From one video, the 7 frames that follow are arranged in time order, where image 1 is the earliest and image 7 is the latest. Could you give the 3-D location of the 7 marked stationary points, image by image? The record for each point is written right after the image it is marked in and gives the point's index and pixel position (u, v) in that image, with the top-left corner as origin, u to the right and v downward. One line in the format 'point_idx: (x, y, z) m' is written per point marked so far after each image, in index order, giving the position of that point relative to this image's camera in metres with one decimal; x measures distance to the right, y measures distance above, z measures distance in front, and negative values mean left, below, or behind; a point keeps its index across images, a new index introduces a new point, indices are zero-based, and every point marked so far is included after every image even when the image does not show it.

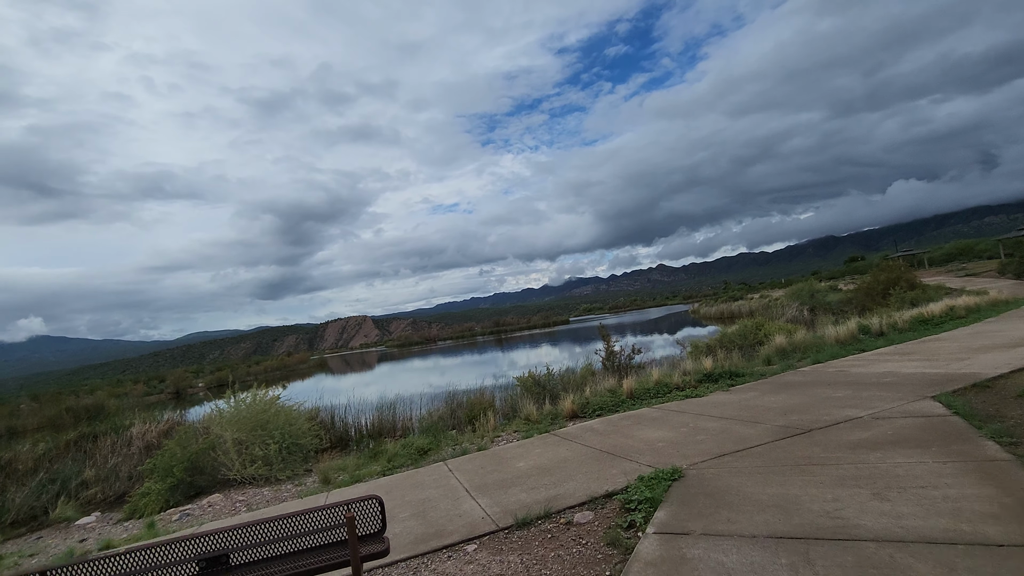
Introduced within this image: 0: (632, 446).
0: (+1.5, -1.9, +6.3) m
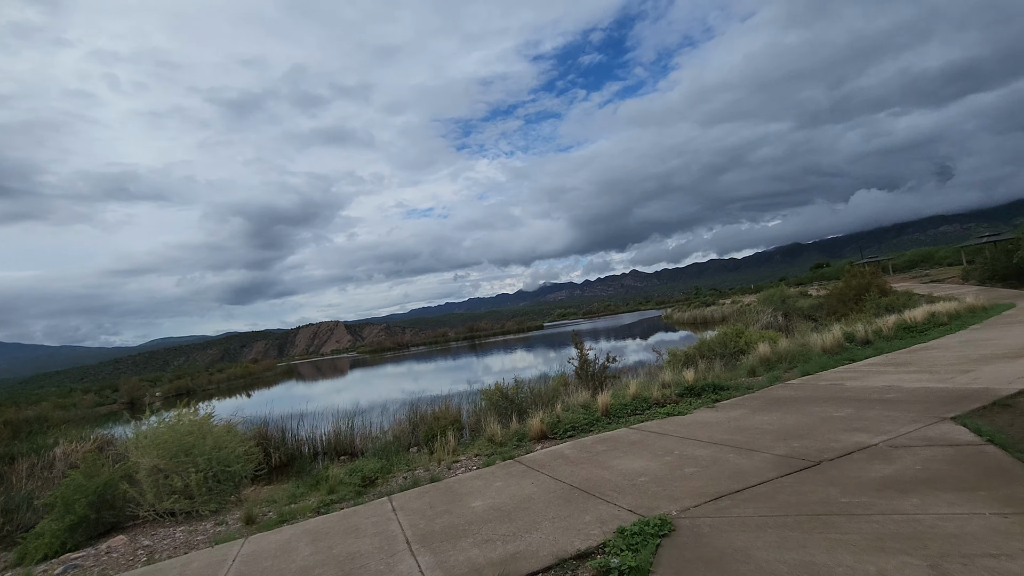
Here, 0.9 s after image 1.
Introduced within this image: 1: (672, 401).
0: (+1.0, -2.0, +5.3) m
1: (+2.8, -2.0, +9.1) m
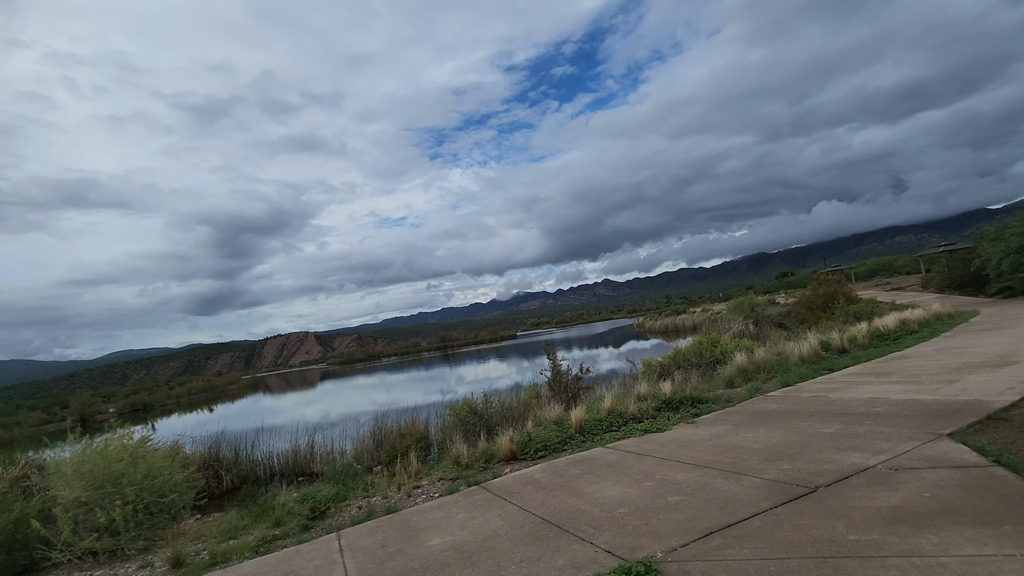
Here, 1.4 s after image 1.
0: (+0.7, -2.0, +4.7) m
1: (+2.3, -2.1, +8.6) m
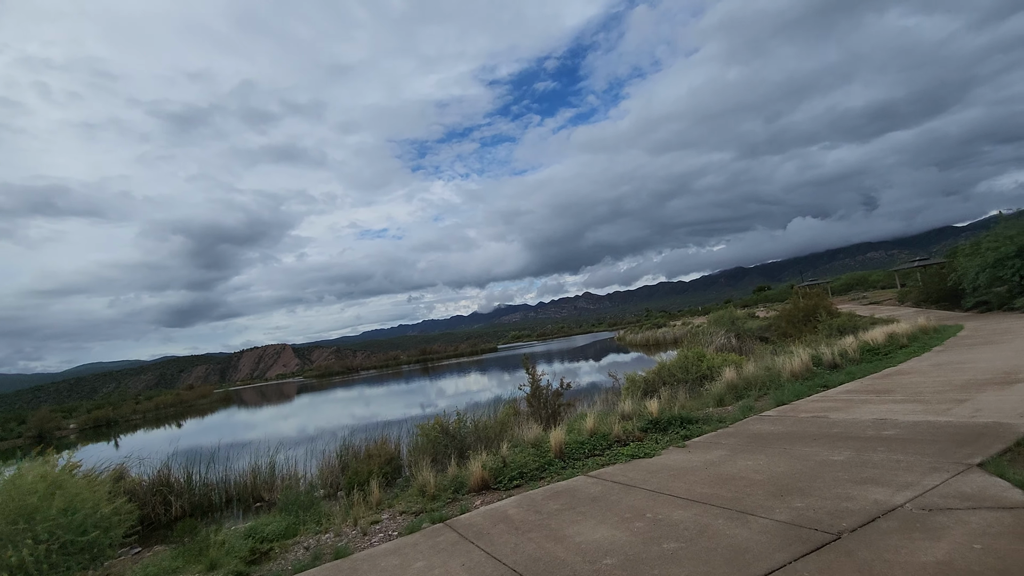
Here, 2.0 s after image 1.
0: (+0.4, -2.1, +3.9) m
1: (+1.9, -2.3, +7.8) m
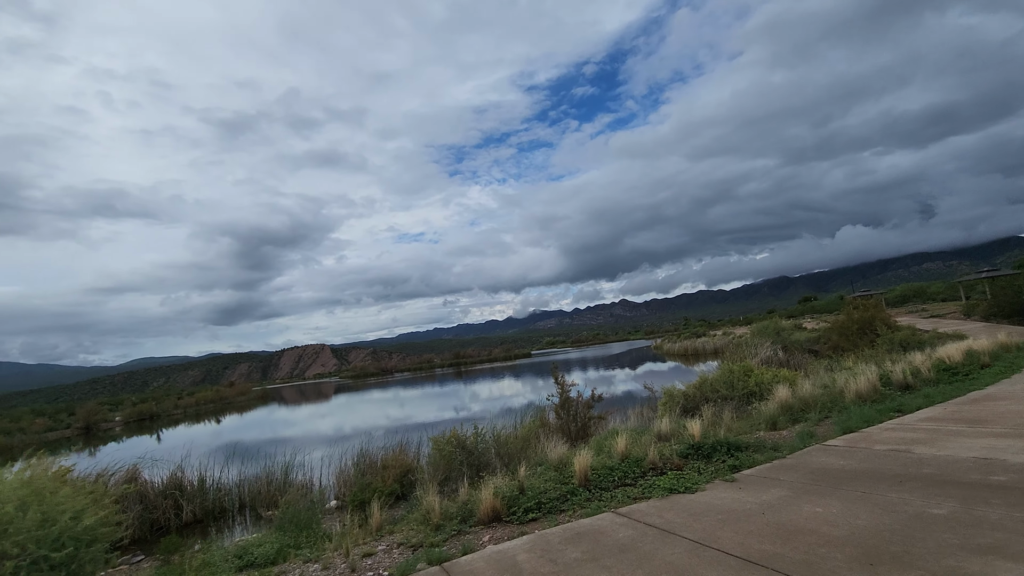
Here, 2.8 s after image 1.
0: (+0.4, -2.1, +3.0) m
1: (+2.1, -2.3, +6.8) m
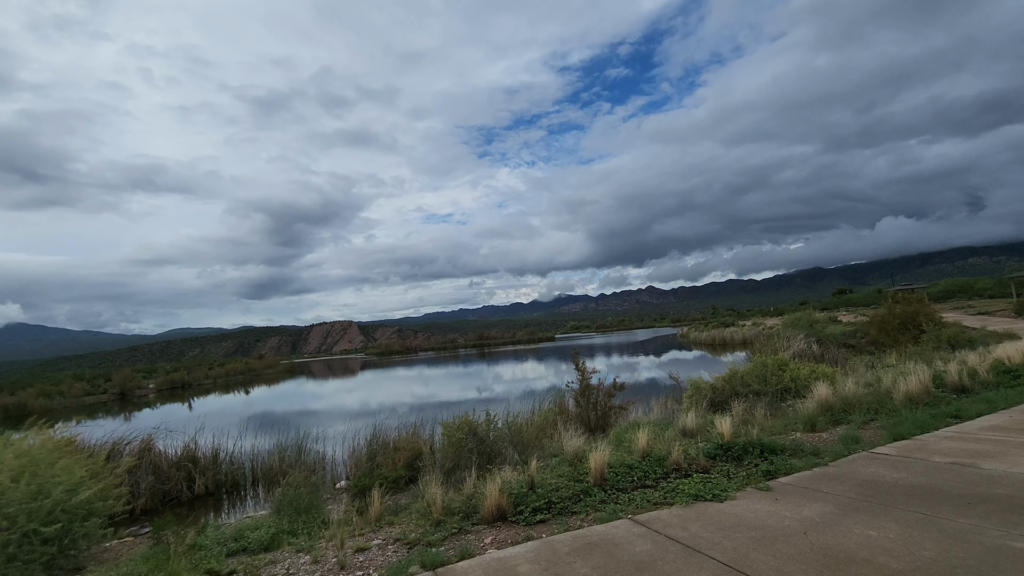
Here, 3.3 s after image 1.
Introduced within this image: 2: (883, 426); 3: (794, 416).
0: (+0.3, -2.0, +2.4) m
1: (+2.2, -2.1, +6.1) m
2: (+5.0, -1.8, +7.0) m
3: (+4.4, -2.0, +8.2) m
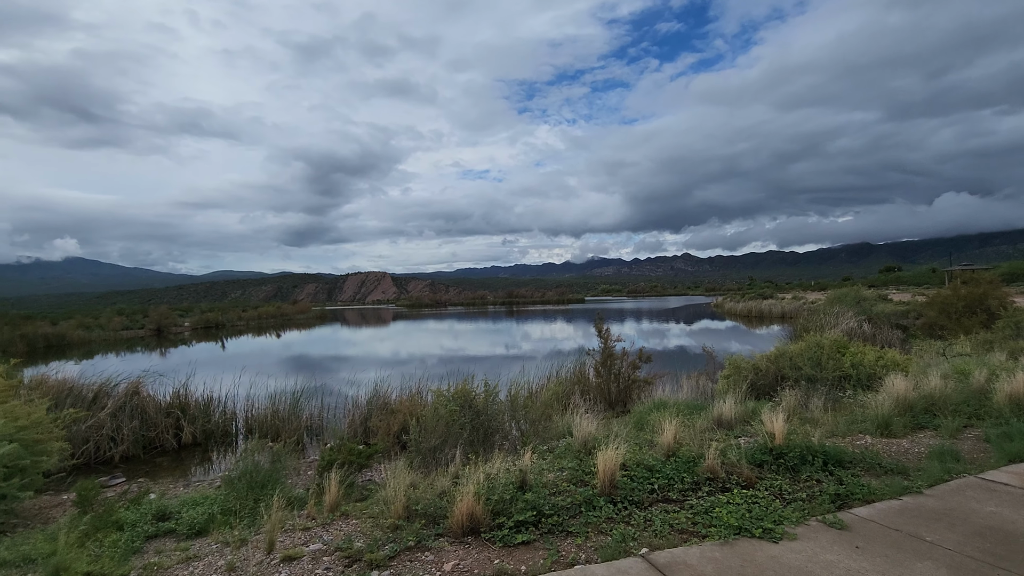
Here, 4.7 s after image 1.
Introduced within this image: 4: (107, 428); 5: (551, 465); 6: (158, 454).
0: (0.0, -1.7, +1.1) m
1: (+2.1, -1.7, +4.7) m
2: (+4.9, -1.5, +5.4) m
3: (+4.4, -1.6, +6.6) m
4: (-8.1, -2.8, +10.4) m
5: (+0.4, -1.8, +5.5) m
6: (-7.5, -3.5, +11.0) m
